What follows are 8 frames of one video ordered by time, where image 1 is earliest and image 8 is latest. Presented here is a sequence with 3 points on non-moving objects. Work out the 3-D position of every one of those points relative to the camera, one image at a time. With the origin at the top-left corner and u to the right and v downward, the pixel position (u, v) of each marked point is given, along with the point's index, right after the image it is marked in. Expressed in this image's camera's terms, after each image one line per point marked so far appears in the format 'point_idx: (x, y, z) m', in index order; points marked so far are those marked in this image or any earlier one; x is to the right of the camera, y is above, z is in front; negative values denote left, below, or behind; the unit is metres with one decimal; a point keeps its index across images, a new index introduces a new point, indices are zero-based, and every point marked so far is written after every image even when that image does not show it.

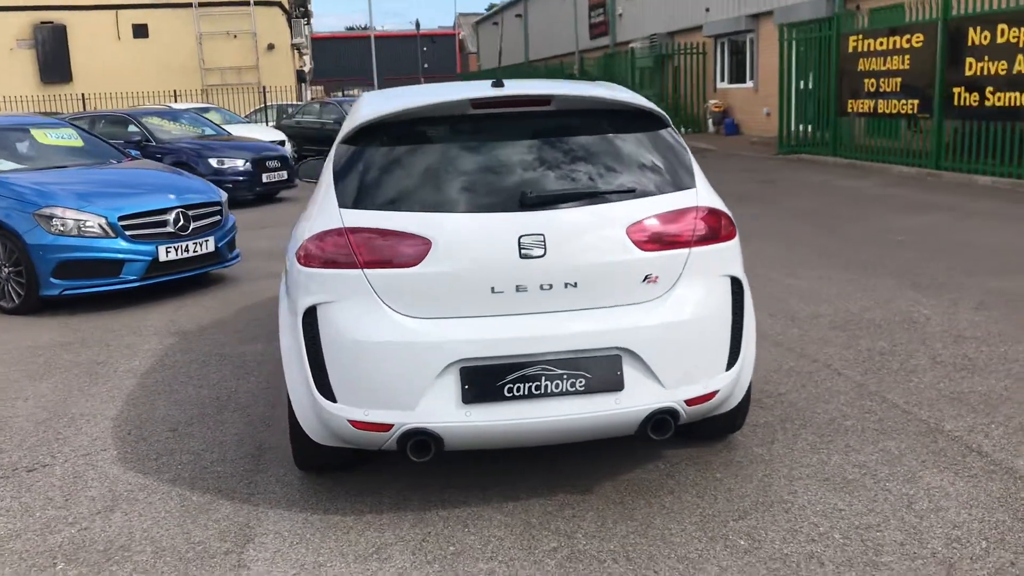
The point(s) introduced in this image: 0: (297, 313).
0: (-0.8, -0.1, +3.7) m
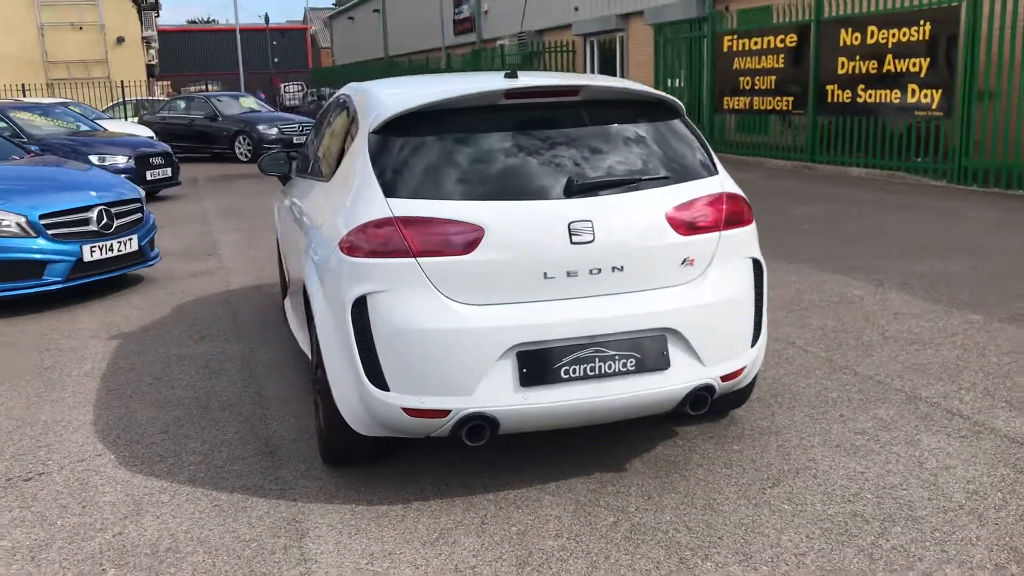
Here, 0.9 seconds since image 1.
0: (-0.6, -0.1, +3.7) m
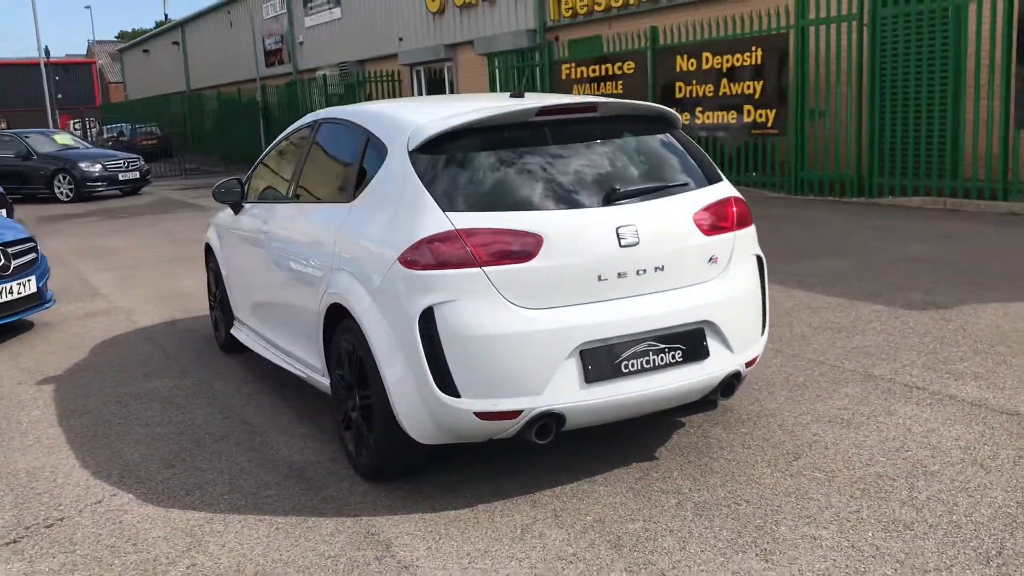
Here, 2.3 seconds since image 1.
0: (-0.4, -0.1, +3.8) m
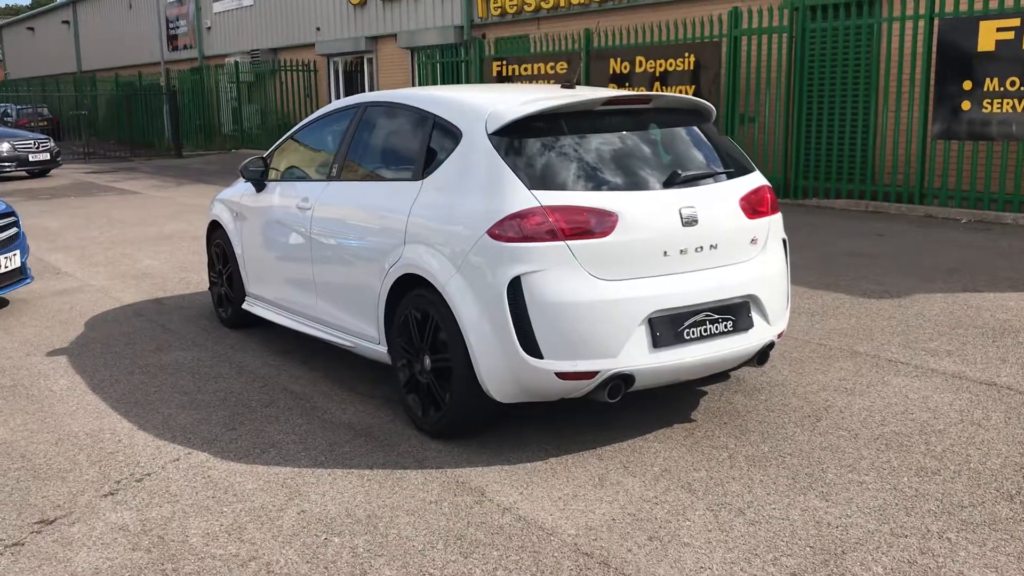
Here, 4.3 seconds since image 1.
0: (-0.1, 0.0, +4.1) m
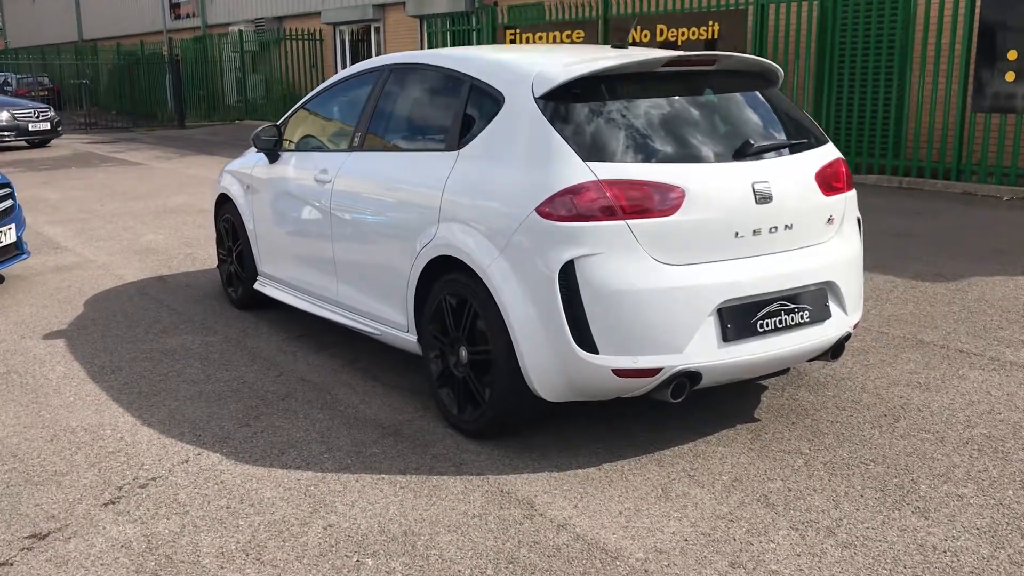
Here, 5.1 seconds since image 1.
0: (+0.1, +0.1, +3.6) m
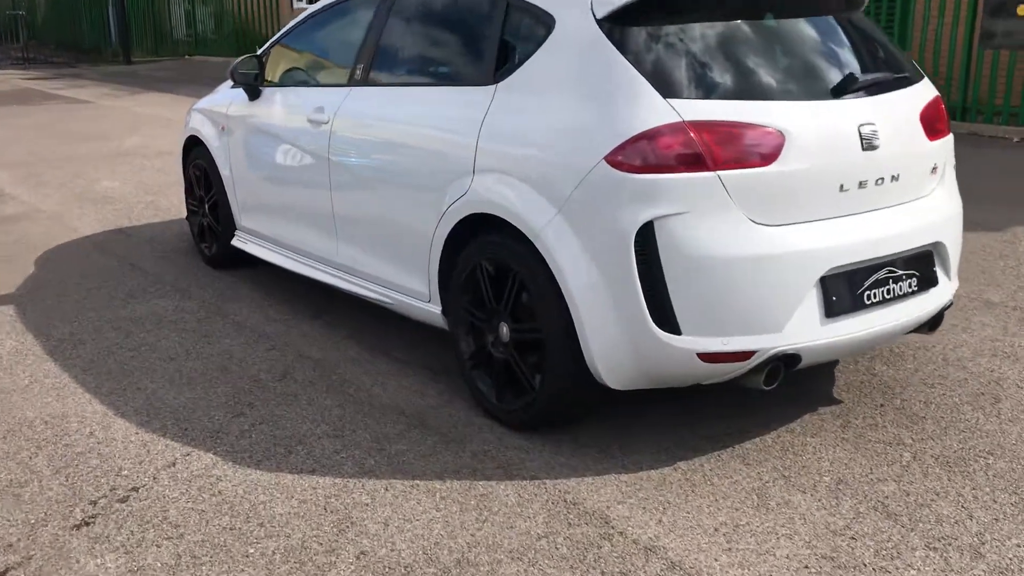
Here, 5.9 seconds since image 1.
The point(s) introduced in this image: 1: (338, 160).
0: (+0.3, +0.2, +3.0) m
1: (-0.7, +0.5, +4.2) m
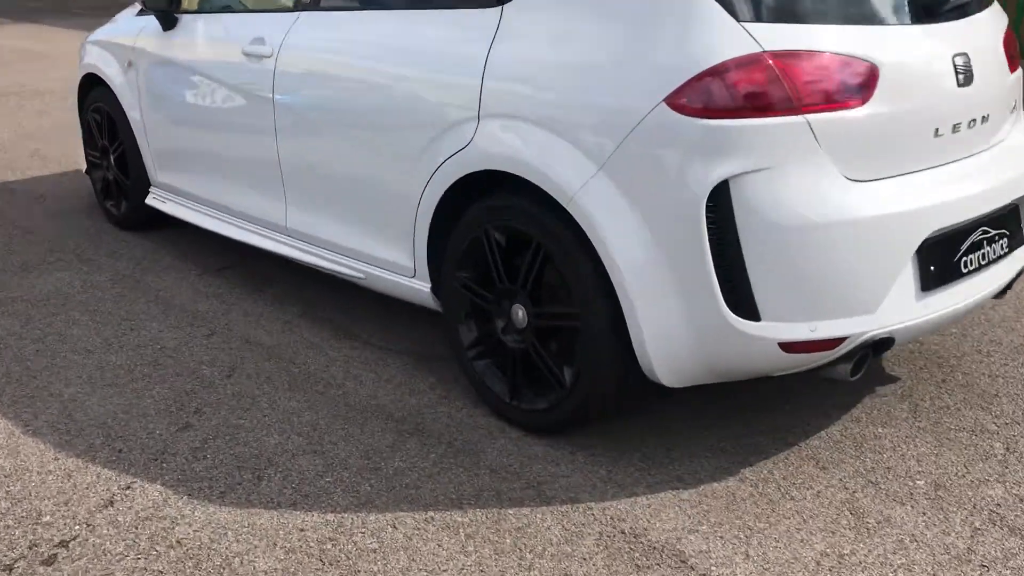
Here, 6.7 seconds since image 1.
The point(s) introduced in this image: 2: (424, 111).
0: (+0.4, +0.2, +2.4) m
1: (-0.8, +0.6, +3.5) m
2: (-0.2, +0.5, +2.9) m
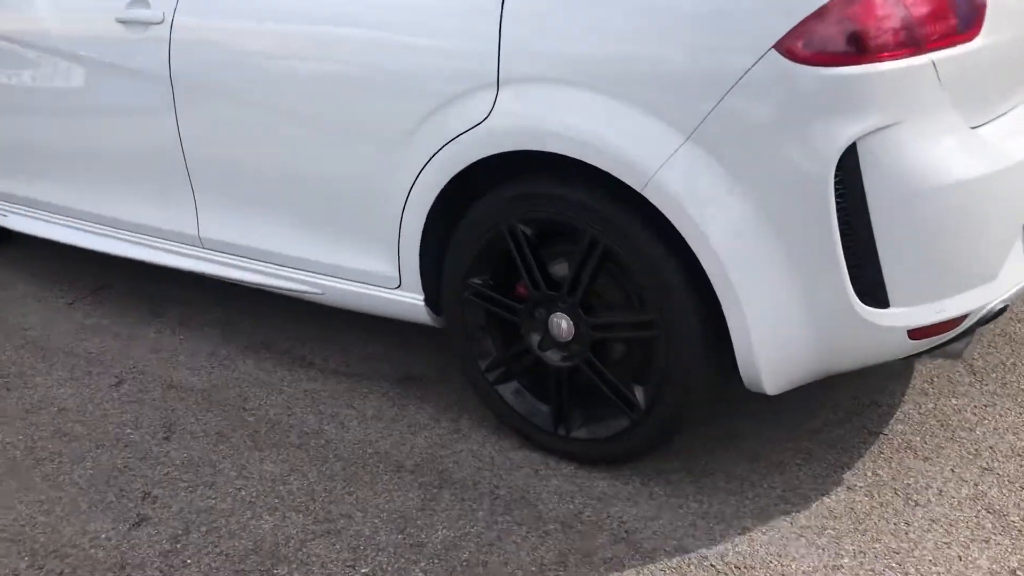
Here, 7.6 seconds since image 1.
0: (+0.6, +0.2, +1.9) m
1: (-0.9, +0.6, +2.7) m
2: (-0.2, +0.5, +2.3) m
